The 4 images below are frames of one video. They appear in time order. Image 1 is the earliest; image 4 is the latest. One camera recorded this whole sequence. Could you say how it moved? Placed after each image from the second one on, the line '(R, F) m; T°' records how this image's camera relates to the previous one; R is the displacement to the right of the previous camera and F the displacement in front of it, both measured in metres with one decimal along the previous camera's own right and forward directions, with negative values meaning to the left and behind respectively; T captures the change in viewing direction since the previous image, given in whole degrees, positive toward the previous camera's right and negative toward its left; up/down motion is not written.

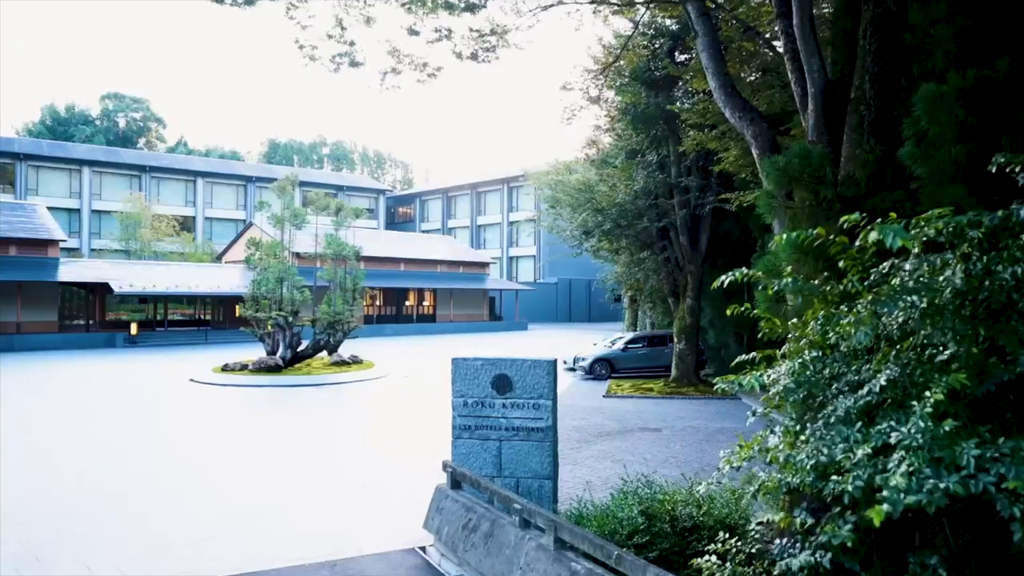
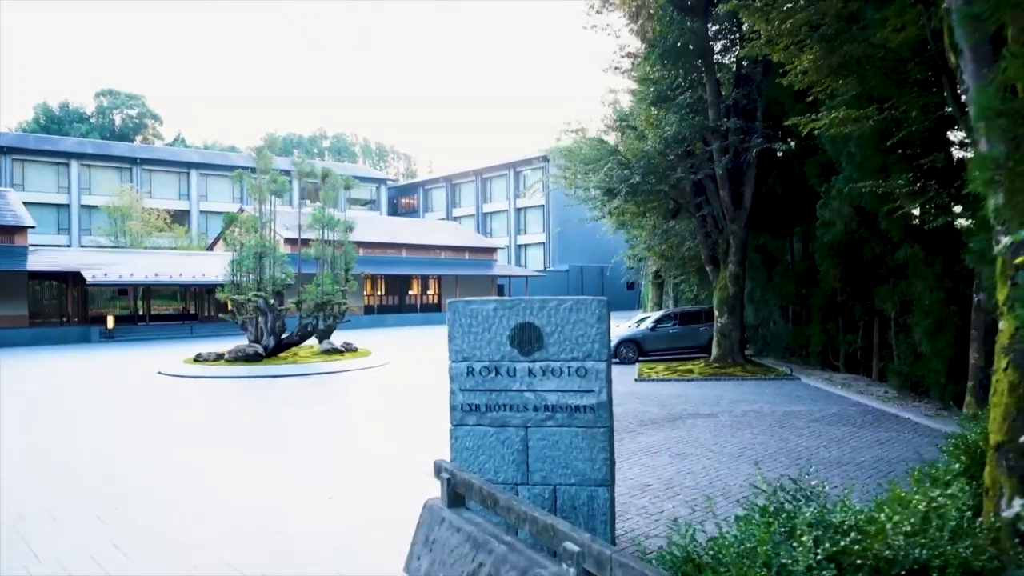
(-0.1, +2.6) m; -1°
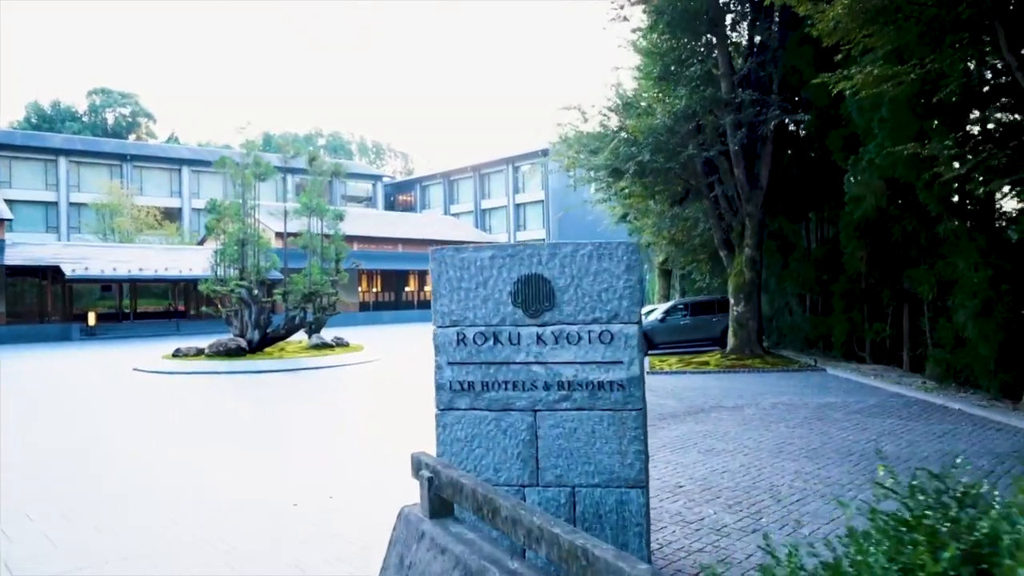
(0.0, +1.1) m; 0°
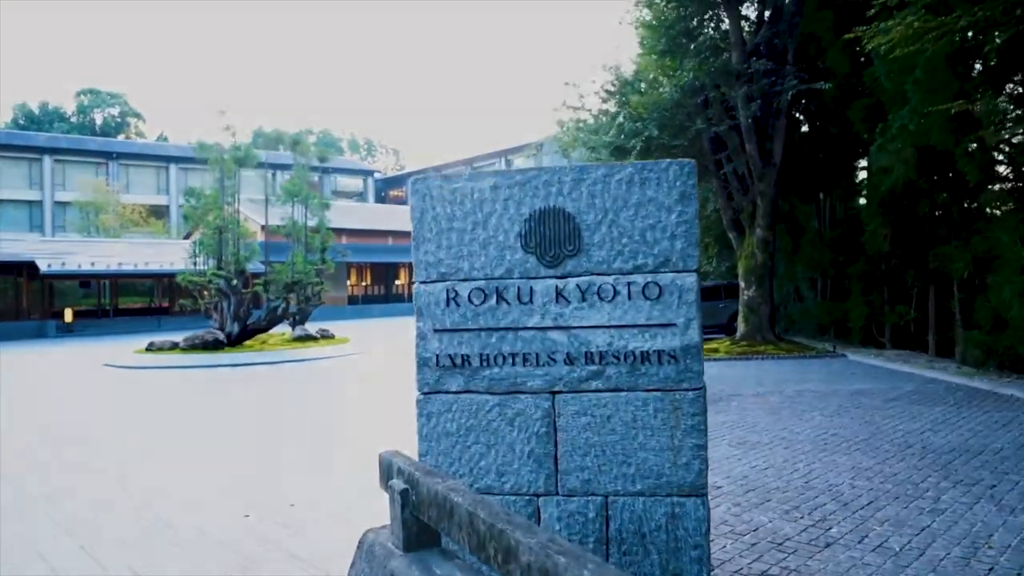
(-0.1, +0.9) m; 0°
